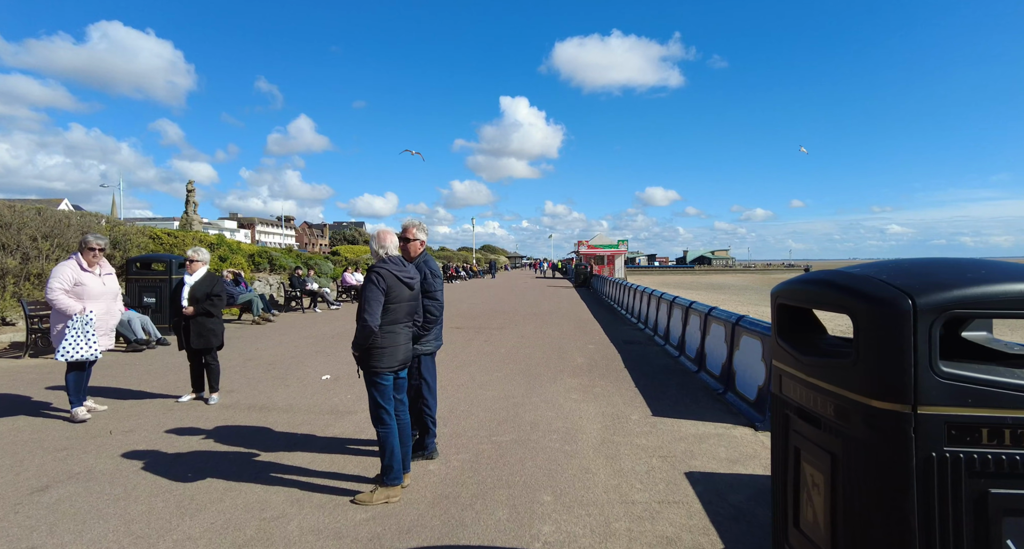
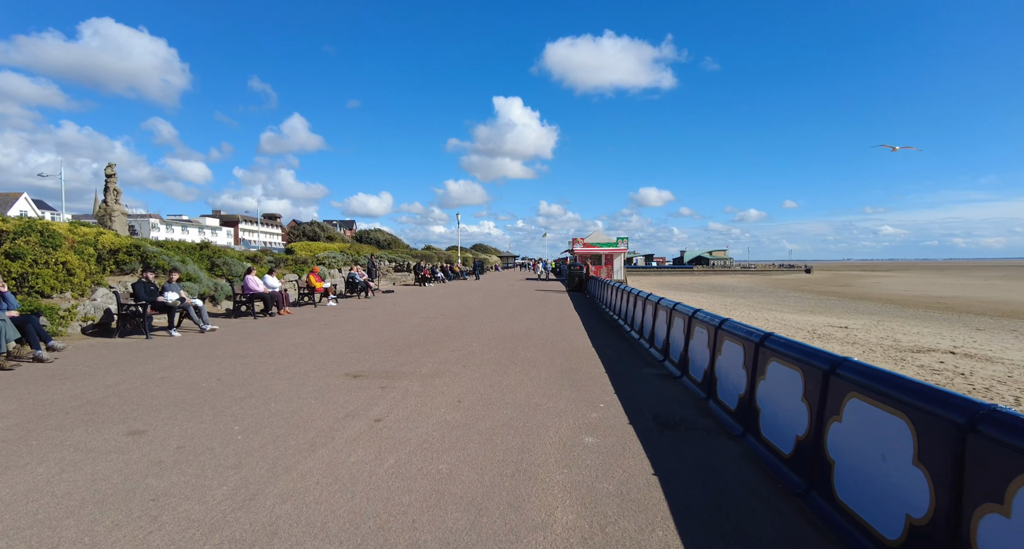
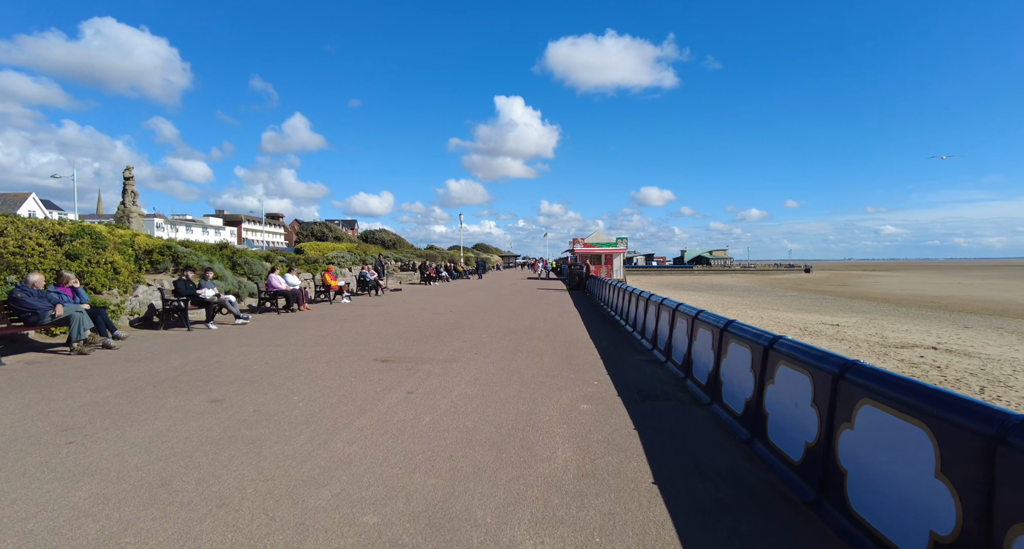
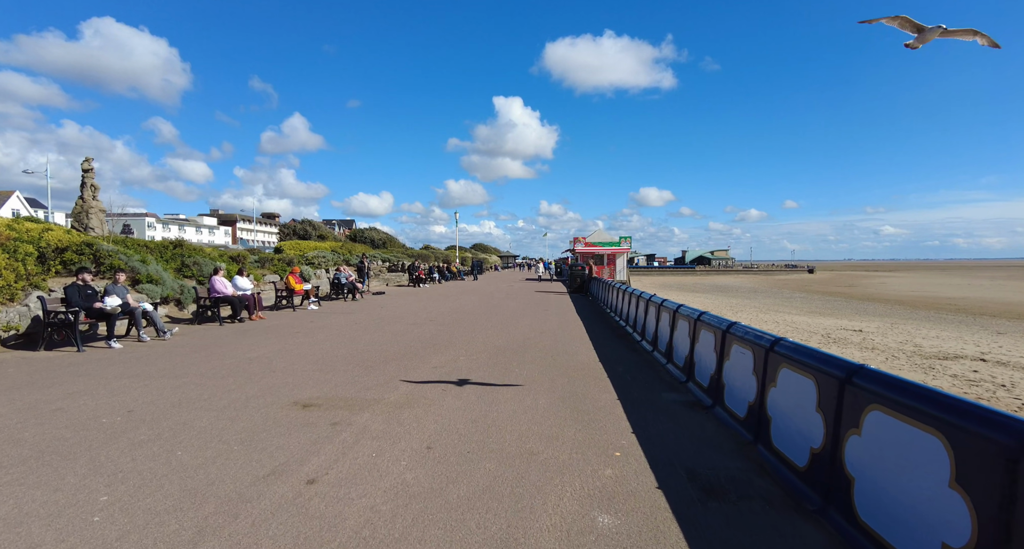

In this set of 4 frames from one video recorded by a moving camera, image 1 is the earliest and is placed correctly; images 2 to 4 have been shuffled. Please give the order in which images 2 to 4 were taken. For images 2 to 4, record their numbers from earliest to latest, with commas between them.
3, 2, 4
